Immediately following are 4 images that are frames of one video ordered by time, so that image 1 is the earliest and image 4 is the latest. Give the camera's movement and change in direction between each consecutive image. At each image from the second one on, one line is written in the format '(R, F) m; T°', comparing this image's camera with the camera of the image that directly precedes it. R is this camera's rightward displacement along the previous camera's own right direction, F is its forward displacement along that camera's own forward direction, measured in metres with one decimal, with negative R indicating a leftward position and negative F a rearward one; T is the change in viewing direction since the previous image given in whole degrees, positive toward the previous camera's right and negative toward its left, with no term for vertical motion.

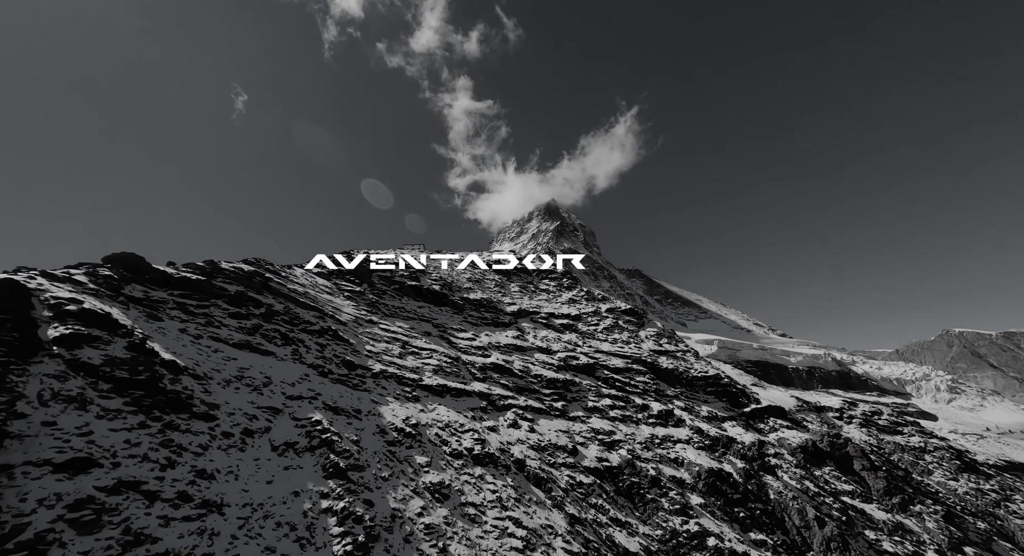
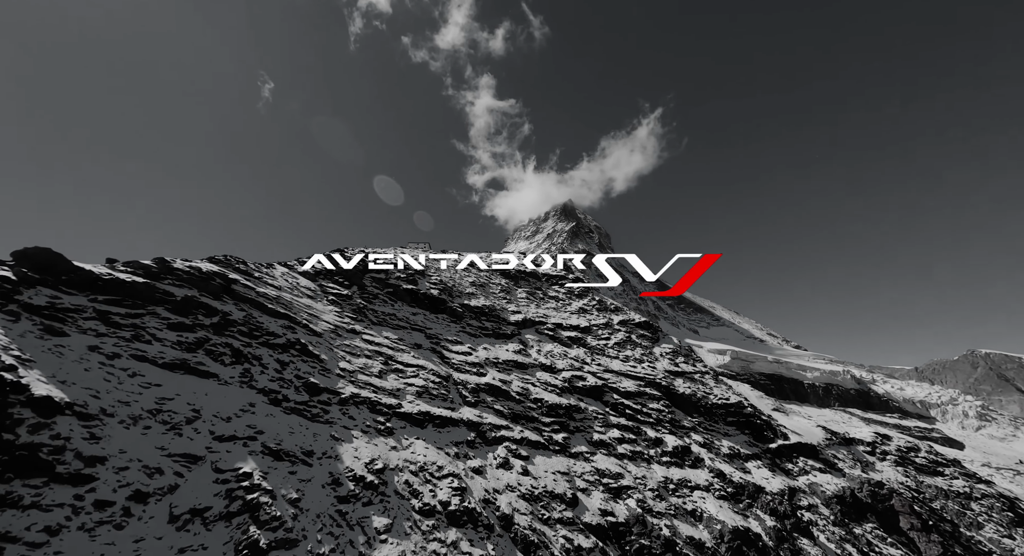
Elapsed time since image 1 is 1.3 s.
(+1.1, +6.5) m; -2°
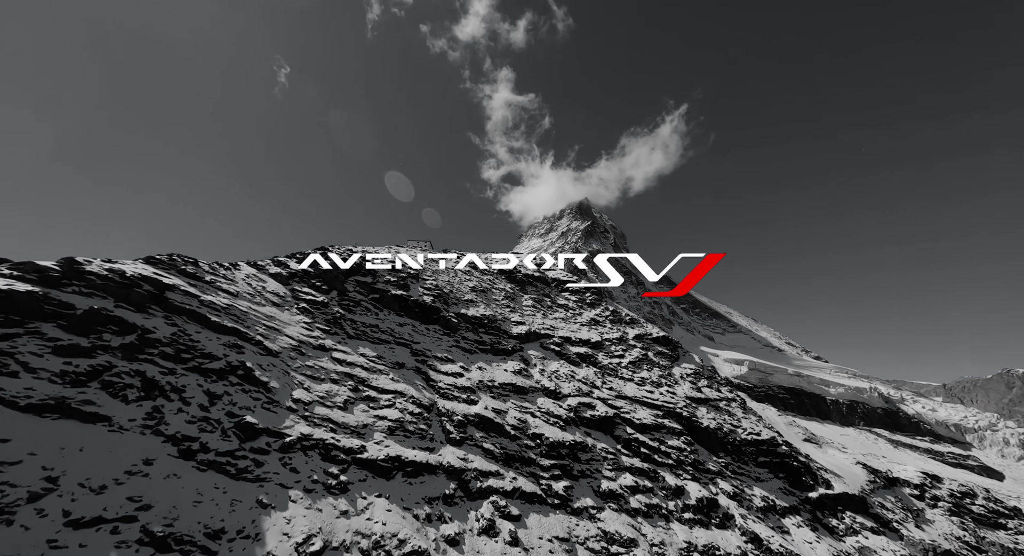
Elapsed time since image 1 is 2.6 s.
(+1.2, +7.6) m; -2°
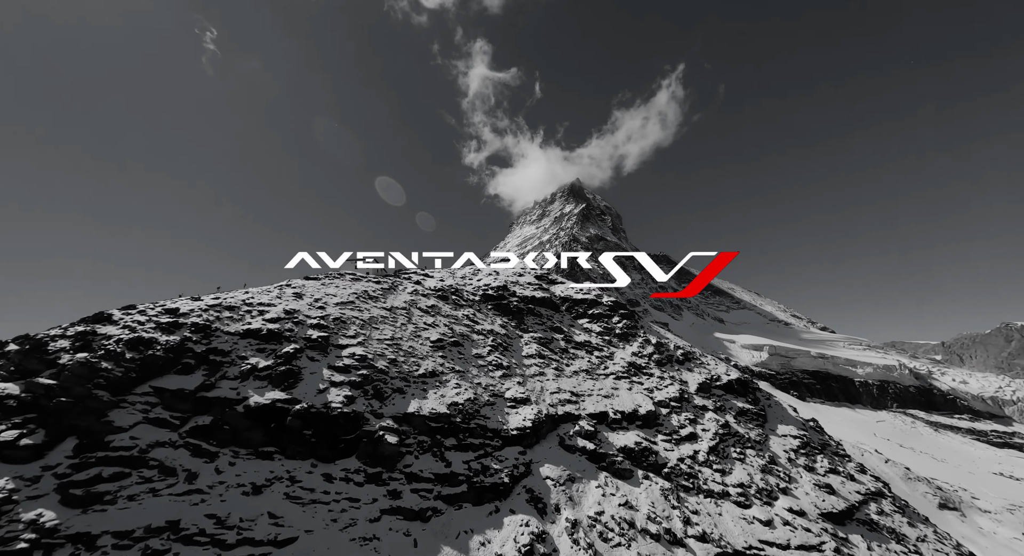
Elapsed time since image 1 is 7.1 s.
(+0.4, +28.5) m; +1°
